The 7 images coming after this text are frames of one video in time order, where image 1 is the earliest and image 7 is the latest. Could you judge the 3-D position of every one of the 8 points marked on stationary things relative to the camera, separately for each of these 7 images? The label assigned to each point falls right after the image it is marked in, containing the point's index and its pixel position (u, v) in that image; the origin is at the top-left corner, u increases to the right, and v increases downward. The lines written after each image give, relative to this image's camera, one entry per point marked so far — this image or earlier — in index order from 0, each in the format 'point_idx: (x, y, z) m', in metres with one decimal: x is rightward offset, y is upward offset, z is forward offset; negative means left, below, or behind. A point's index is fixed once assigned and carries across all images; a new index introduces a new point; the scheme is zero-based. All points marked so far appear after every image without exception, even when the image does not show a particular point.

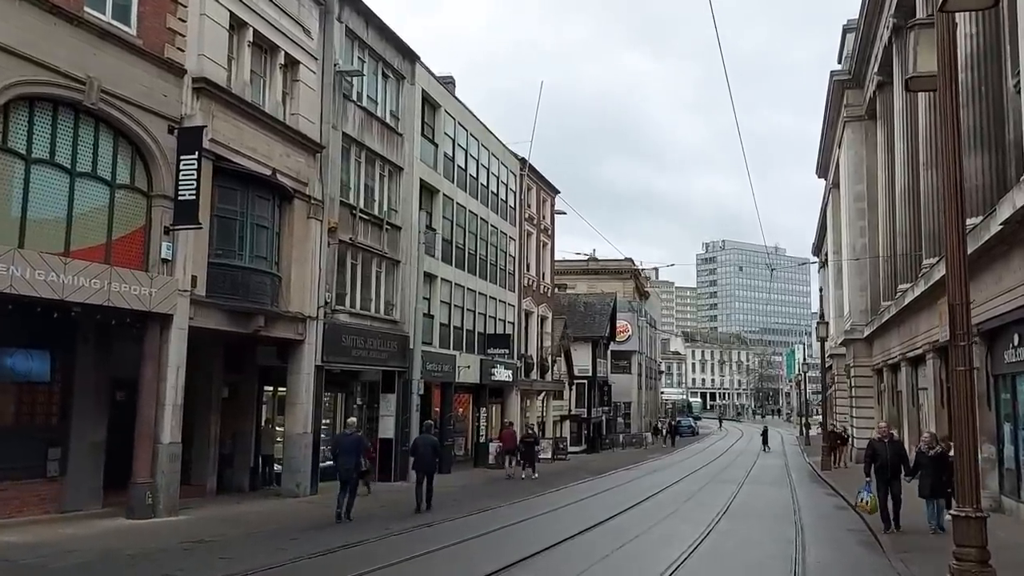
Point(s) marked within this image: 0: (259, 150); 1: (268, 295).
0: (-5.7, +3.1, +19.6) m
1: (-5.4, -0.2, +19.8) m
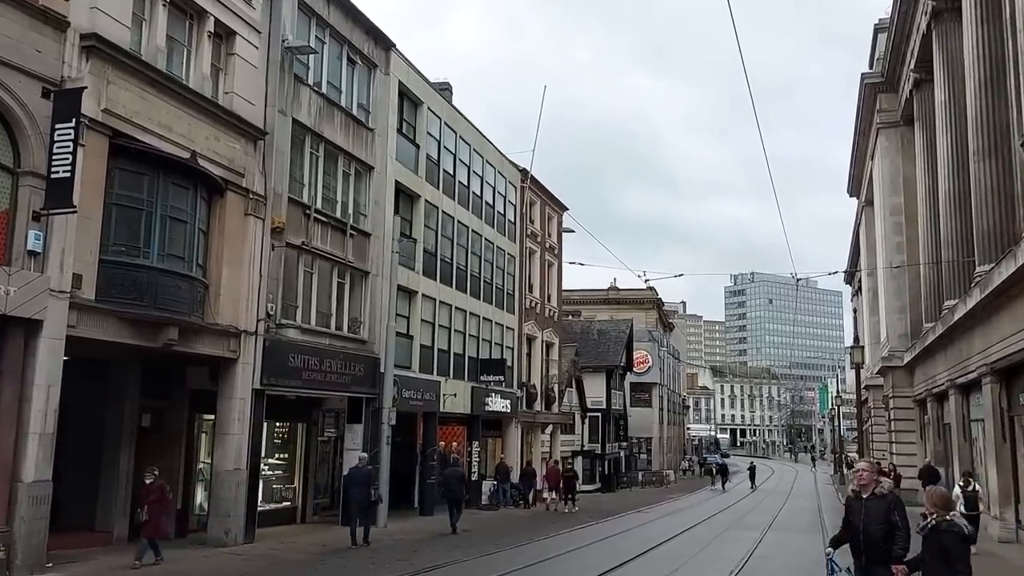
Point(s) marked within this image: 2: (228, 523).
0: (-6.3, +3.0, +16.5) m
1: (-6.1, -0.3, +16.5) m
2: (-5.7, -4.7, +17.7) m
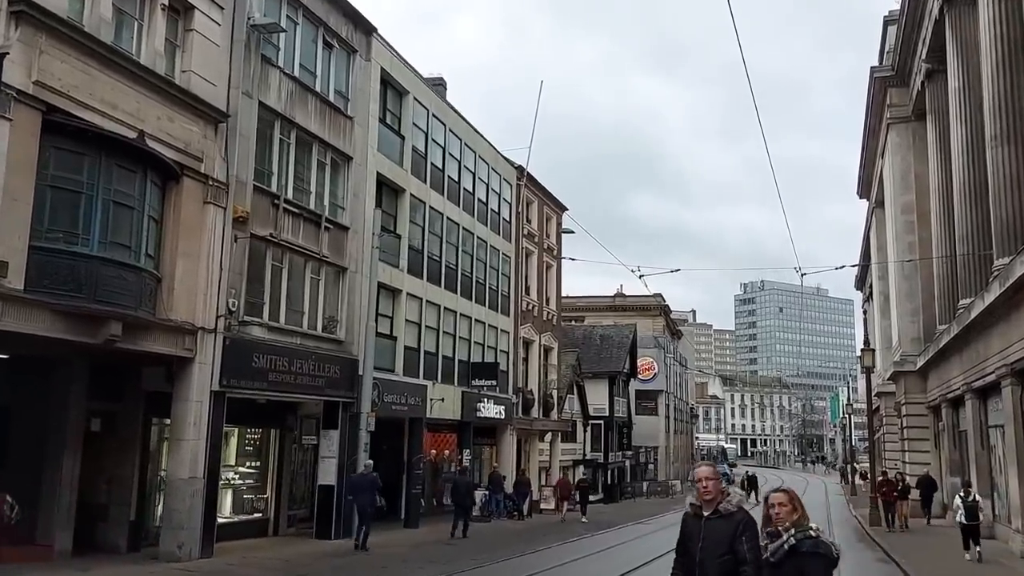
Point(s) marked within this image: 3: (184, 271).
0: (-6.7, +3.1, +15.2) m
1: (-6.5, -0.1, +15.1) m
2: (-6.1, -4.6, +16.3) m
3: (-6.2, +0.3, +16.7) m
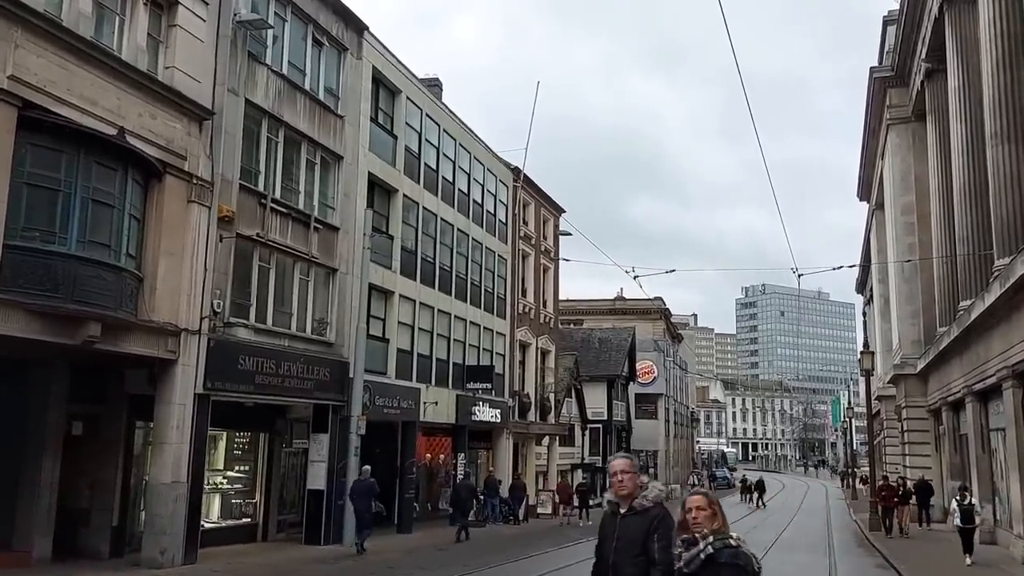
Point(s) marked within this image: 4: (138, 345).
0: (-6.9, +3.1, +14.8) m
1: (-6.7, -0.1, +14.8) m
2: (-6.3, -4.6, +16.0) m
3: (-6.4, +0.3, +16.4) m
4: (-6.6, -1.0, +15.6) m
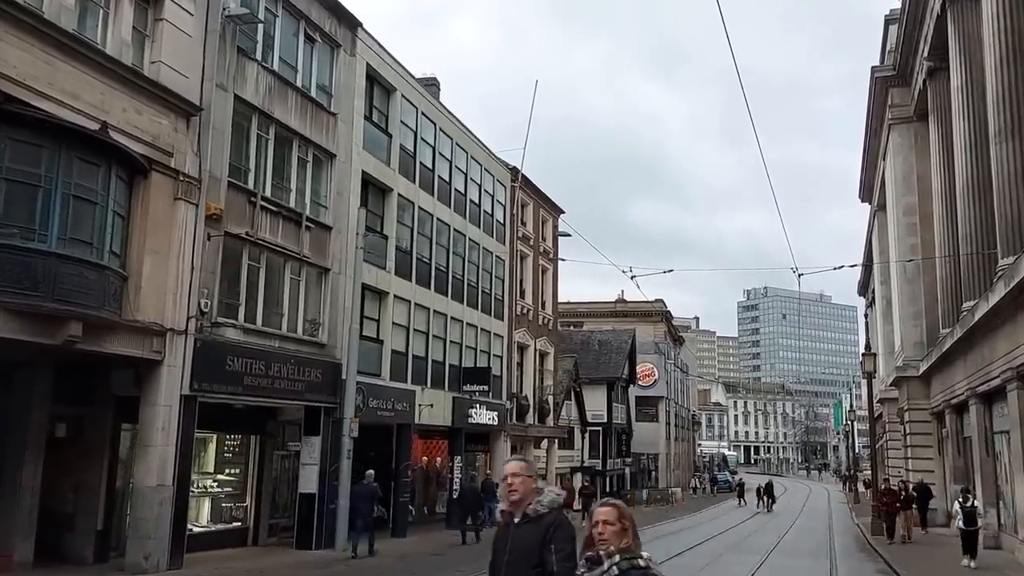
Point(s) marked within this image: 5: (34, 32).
0: (-7.1, +3.1, +14.5) m
1: (-6.8, -0.1, +14.4) m
2: (-6.4, -4.6, +15.6) m
3: (-6.5, +0.3, +16.0) m
4: (-6.7, -1.0, +15.2) m
5: (-7.3, +3.9, +13.6) m
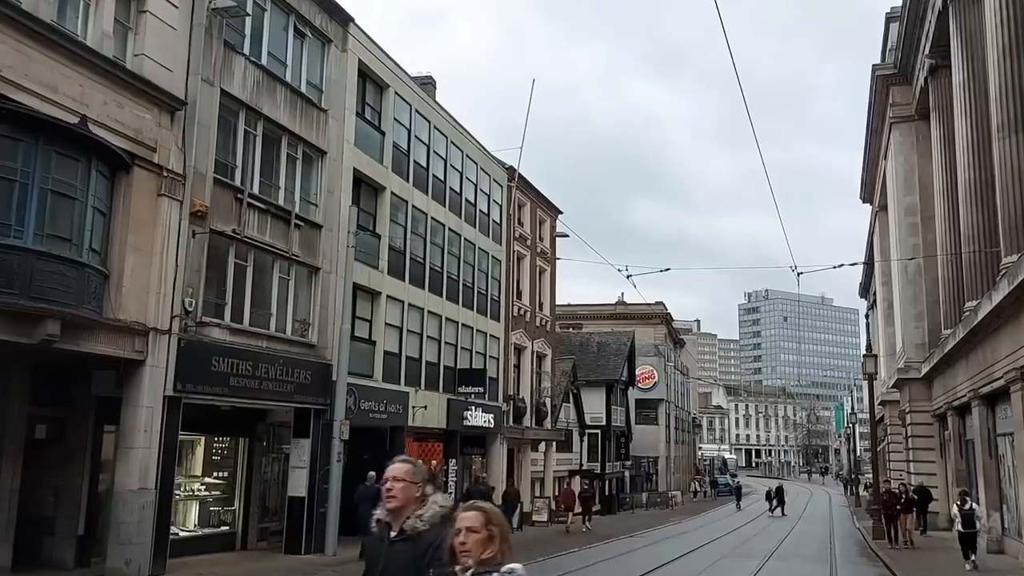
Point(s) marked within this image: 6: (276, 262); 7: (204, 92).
0: (-7.2, +3.2, +14.1) m
1: (-7.0, -0.1, +14.1) m
2: (-6.6, -4.5, +15.2) m
3: (-6.6, +0.4, +15.6) m
4: (-6.8, -0.9, +14.8) m
5: (-7.5, +4.0, +13.2) m
6: (-5.2, +0.6, +19.7) m
7: (-6.0, +3.8, +17.3) m
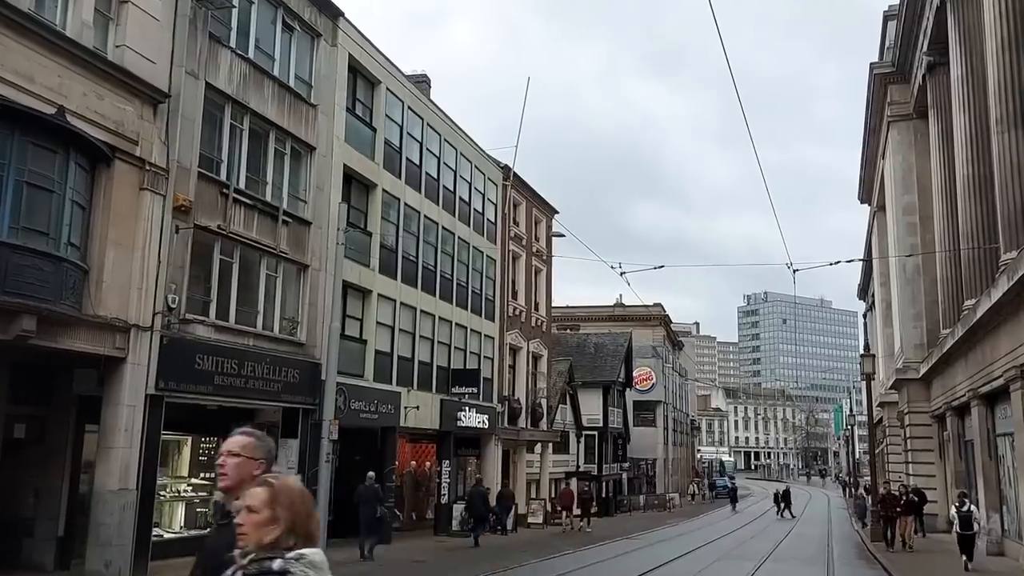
0: (-7.4, +3.3, +13.8) m
1: (-7.1, 0.0, +13.7) m
2: (-6.8, -4.5, +14.9) m
3: (-6.8, +0.4, +15.3) m
4: (-7.0, -0.9, +14.5) m
5: (-7.7, +4.1, +12.9) m
6: (-5.4, +0.6, +19.4) m
7: (-6.2, +3.9, +17.0) m
